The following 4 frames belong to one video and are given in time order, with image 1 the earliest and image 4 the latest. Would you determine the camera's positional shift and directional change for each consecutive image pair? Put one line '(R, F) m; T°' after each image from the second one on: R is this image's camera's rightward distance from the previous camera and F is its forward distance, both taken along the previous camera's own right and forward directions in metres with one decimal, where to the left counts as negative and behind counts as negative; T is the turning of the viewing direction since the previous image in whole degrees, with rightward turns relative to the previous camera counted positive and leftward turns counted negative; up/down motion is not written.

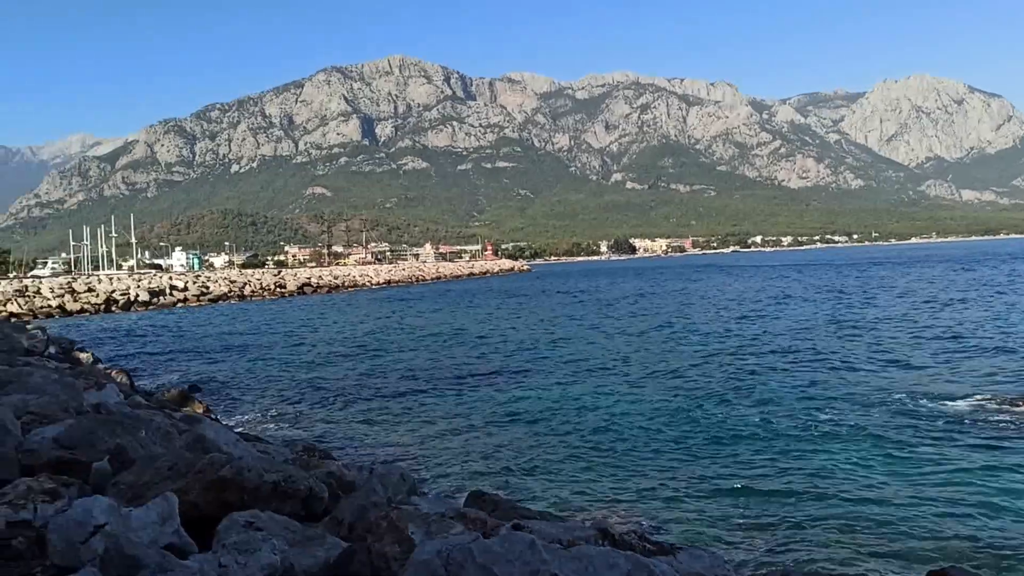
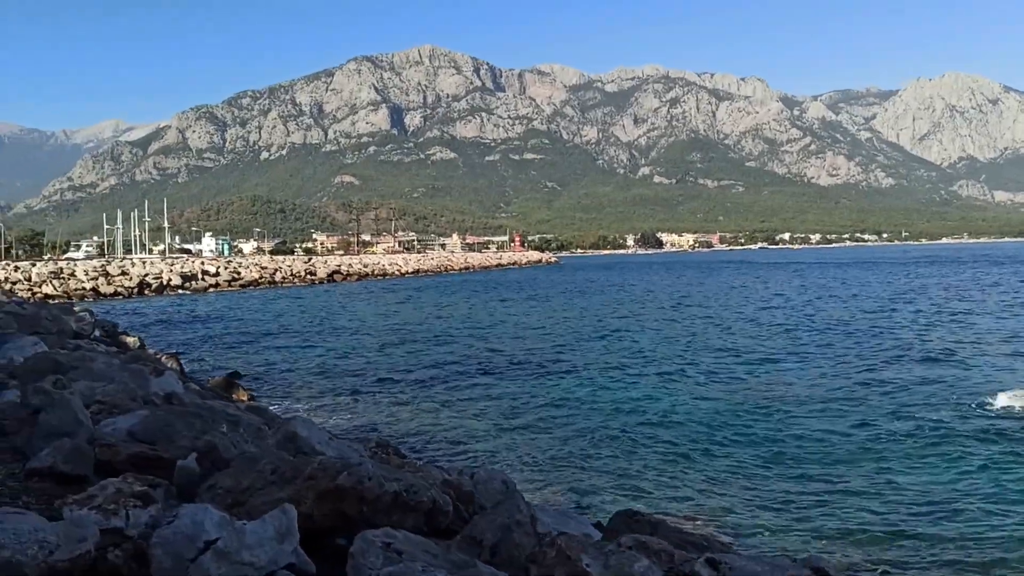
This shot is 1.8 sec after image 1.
(-0.6, +0.5) m; -2°
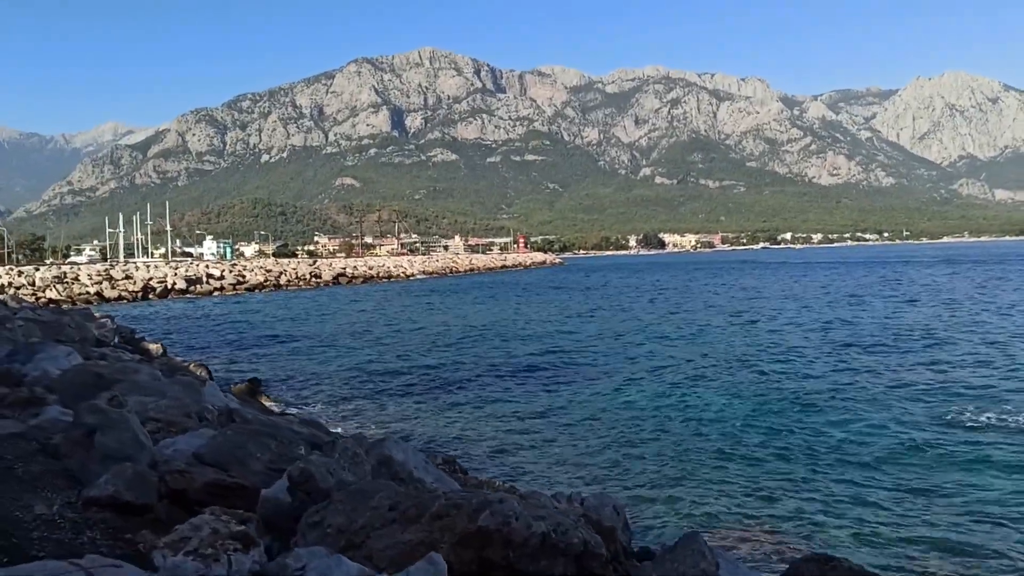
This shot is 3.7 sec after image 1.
(-0.7, +0.6) m; 0°
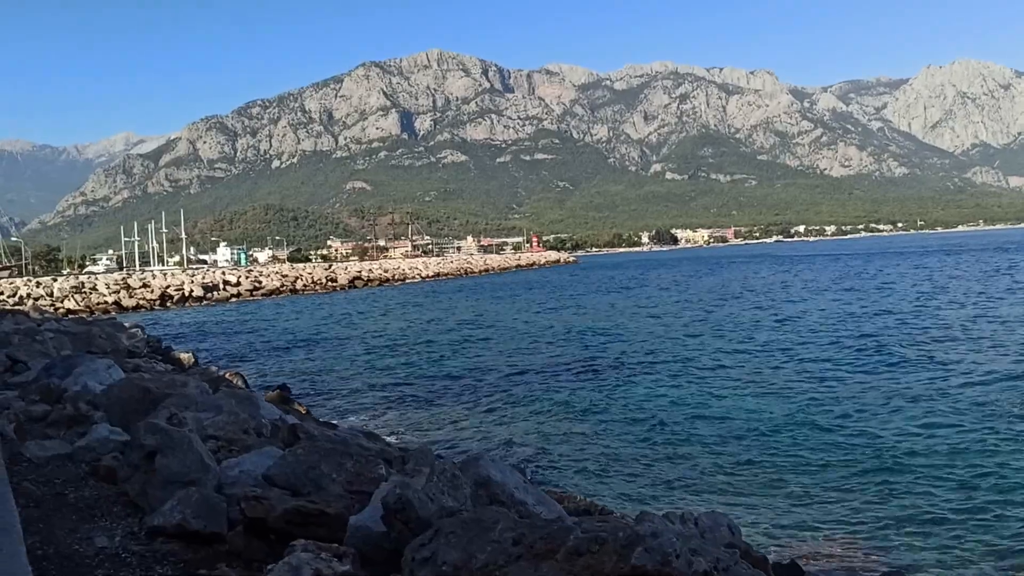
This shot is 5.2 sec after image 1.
(-0.5, +0.5) m; -1°
